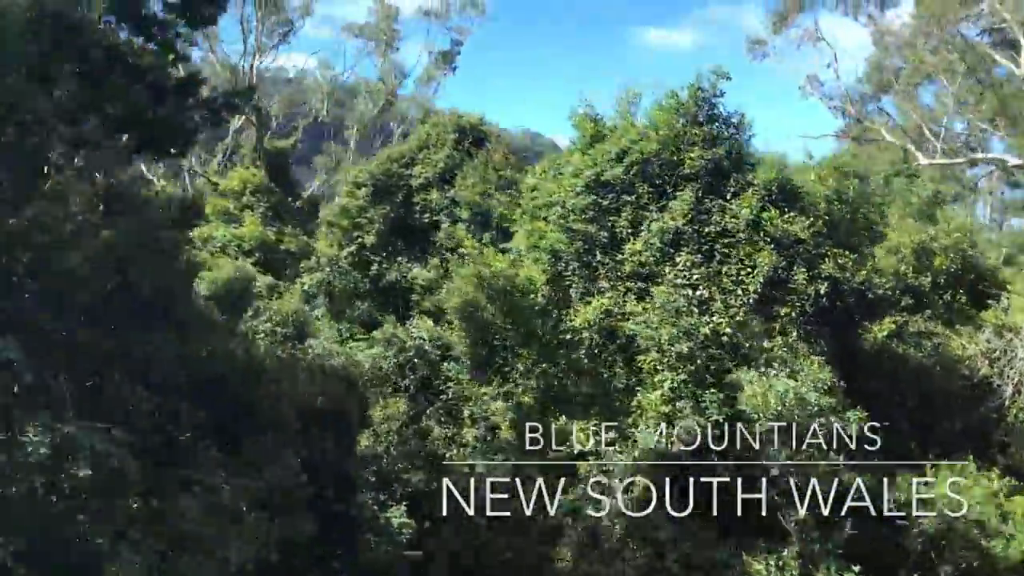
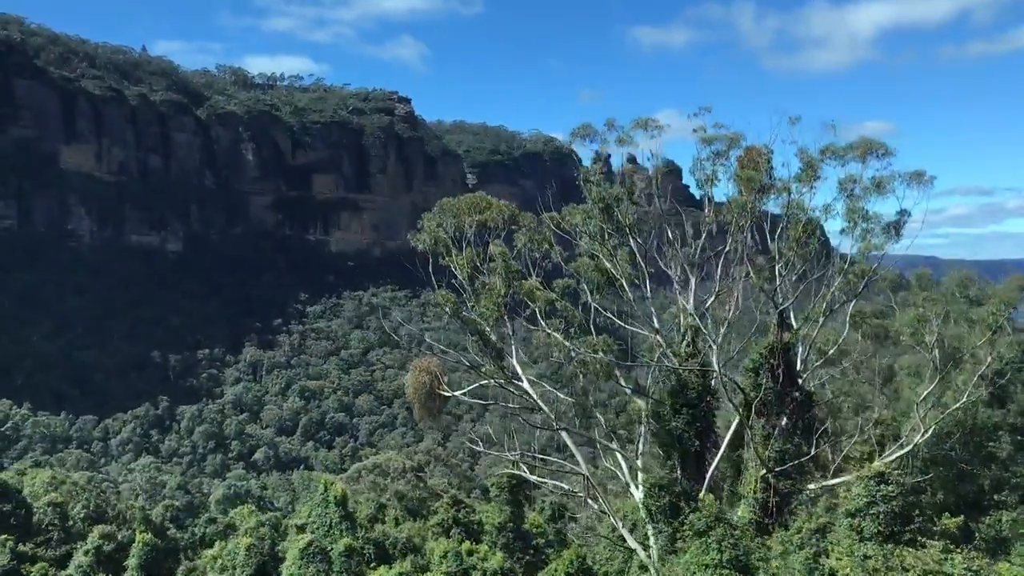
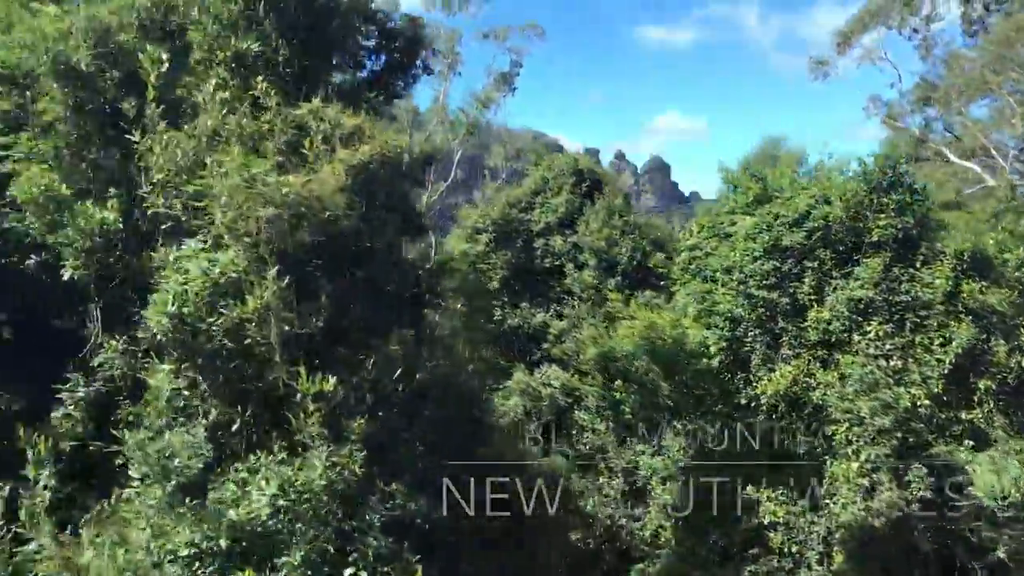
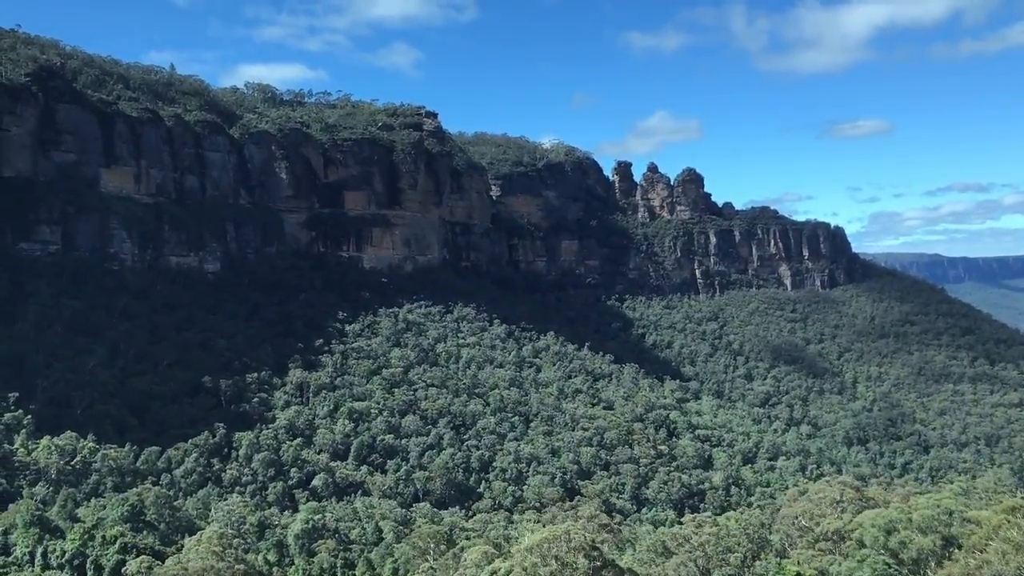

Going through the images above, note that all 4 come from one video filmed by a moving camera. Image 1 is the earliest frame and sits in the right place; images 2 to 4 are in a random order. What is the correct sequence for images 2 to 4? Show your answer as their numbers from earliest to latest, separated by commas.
3, 2, 4
